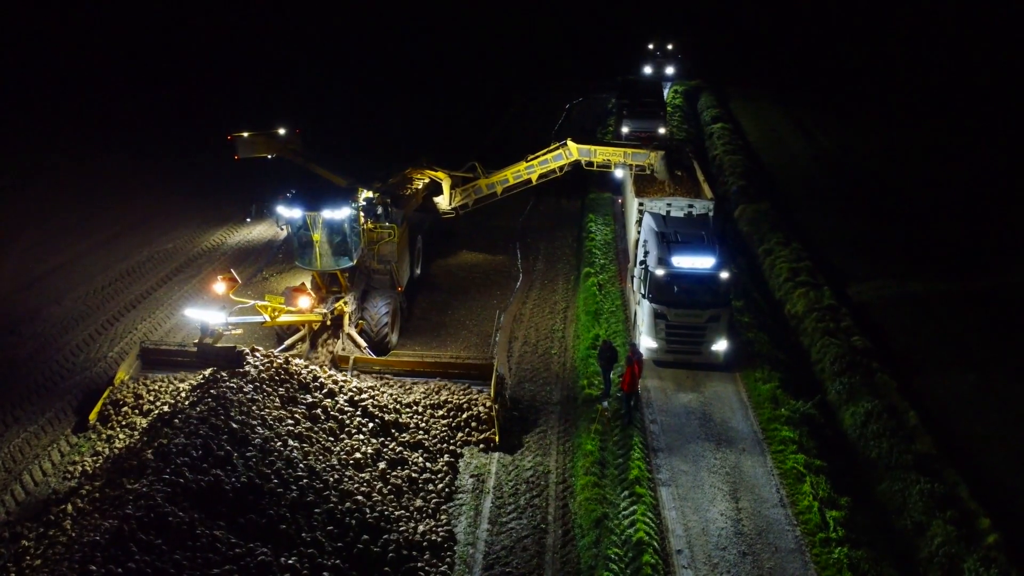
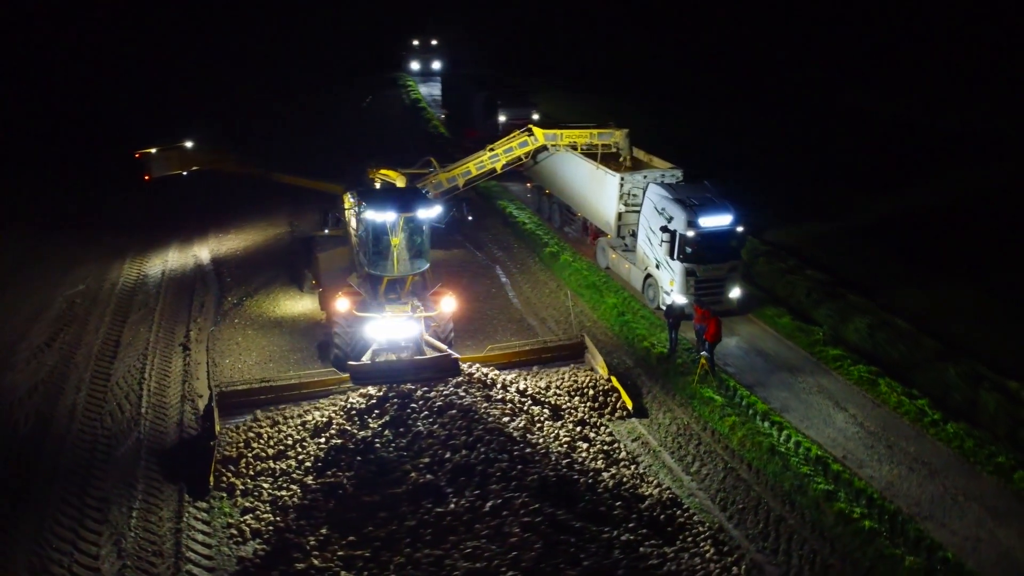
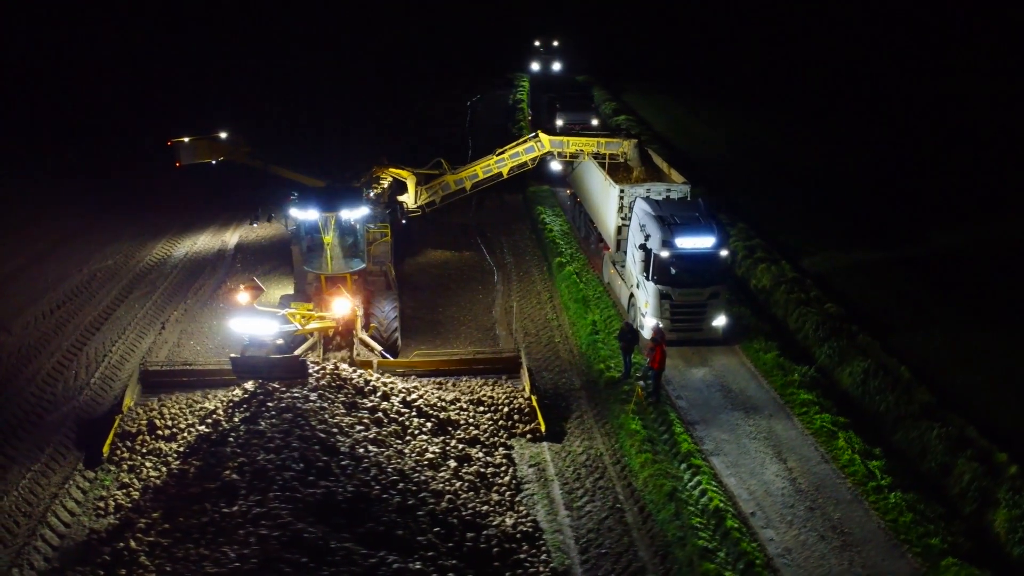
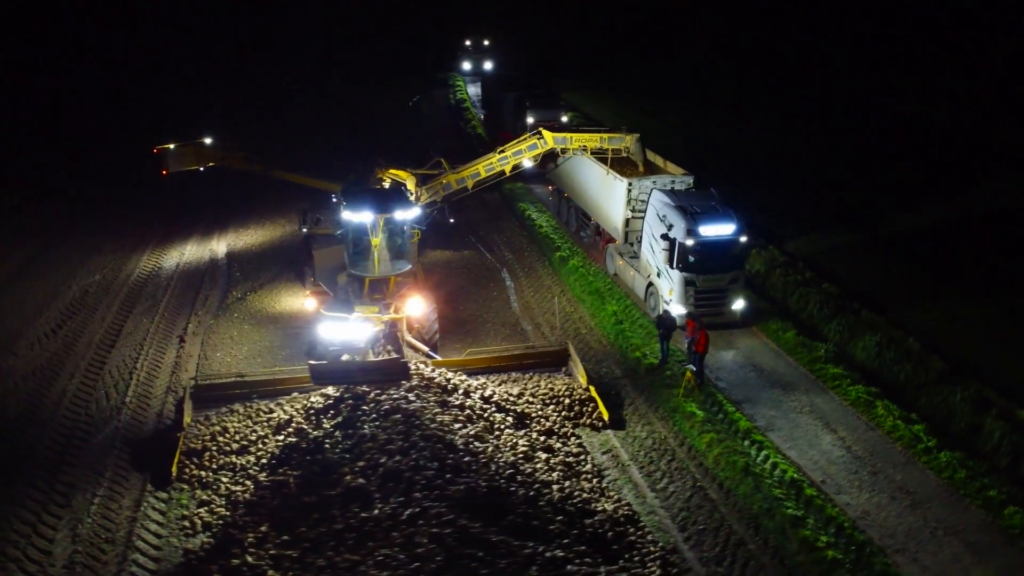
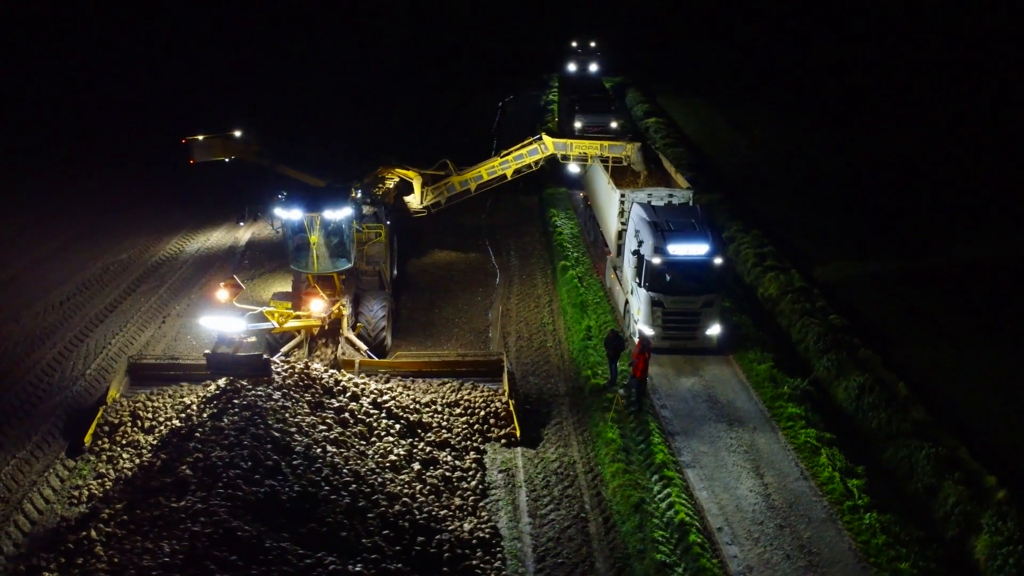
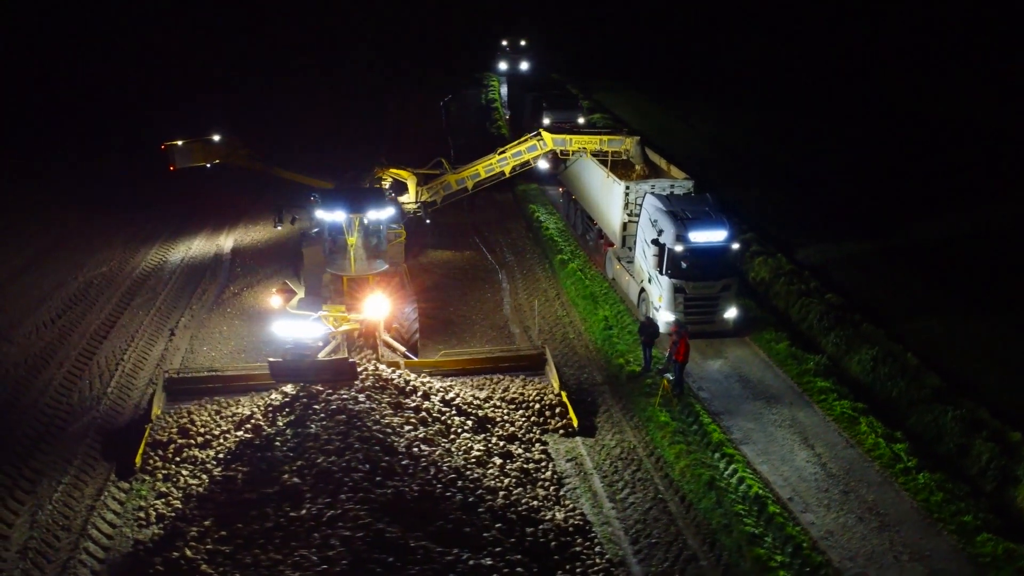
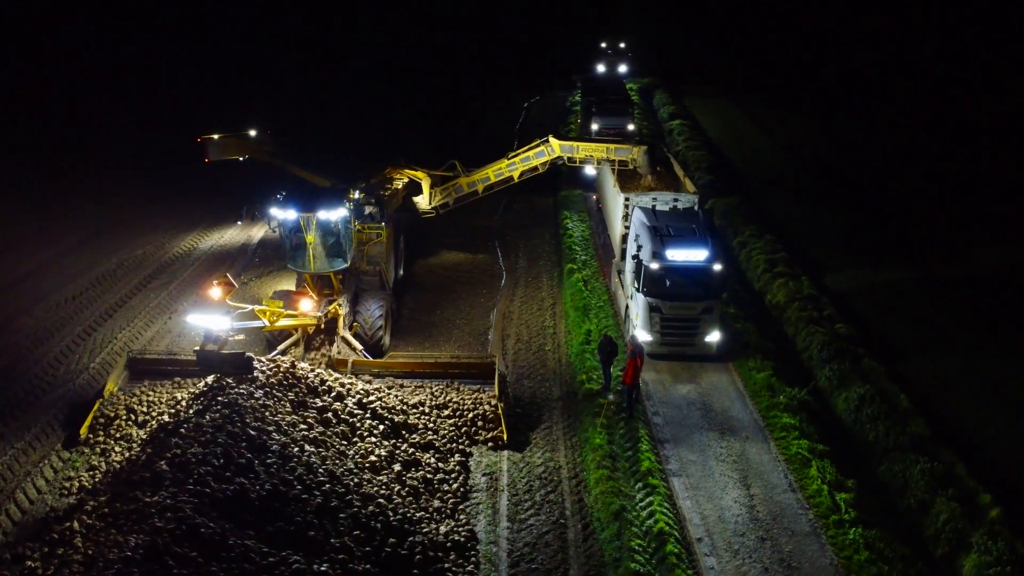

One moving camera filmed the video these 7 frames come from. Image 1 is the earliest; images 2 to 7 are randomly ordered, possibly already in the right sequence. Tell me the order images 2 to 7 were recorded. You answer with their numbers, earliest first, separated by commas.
7, 5, 3, 6, 4, 2
